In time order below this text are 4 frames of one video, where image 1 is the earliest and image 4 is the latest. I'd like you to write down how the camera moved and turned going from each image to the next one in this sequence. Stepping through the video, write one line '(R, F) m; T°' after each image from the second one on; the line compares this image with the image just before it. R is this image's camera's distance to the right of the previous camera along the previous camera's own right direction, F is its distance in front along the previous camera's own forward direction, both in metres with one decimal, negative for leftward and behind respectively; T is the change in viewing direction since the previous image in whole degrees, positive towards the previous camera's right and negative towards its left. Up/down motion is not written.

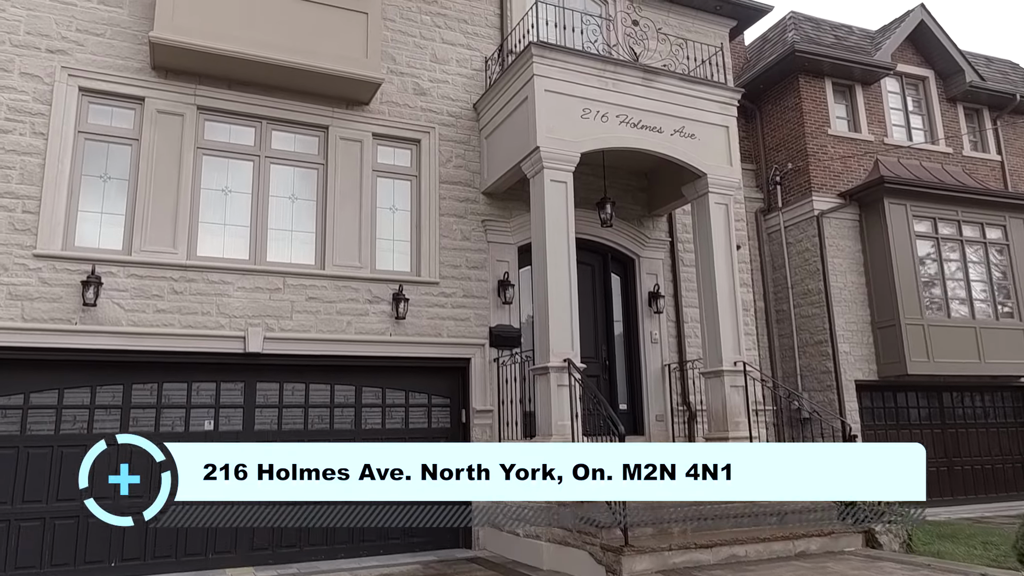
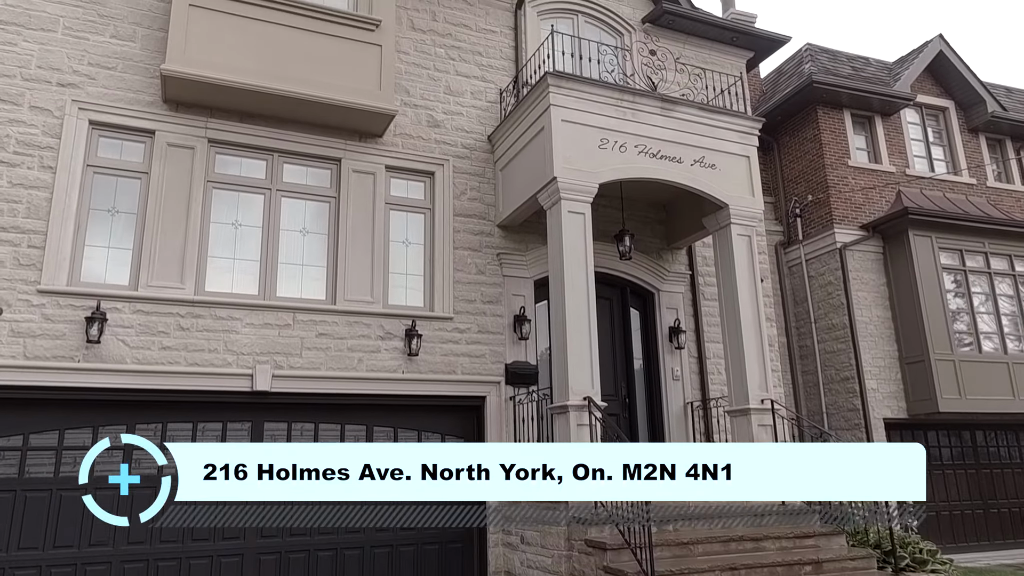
(-0.1, +0.3) m; -1°
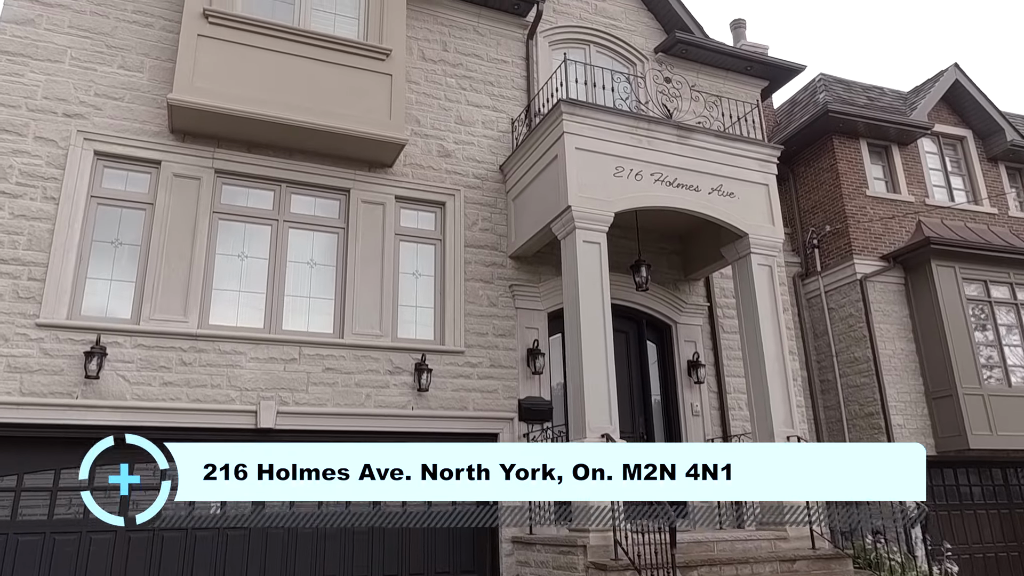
(0.0, +0.3) m; -1°
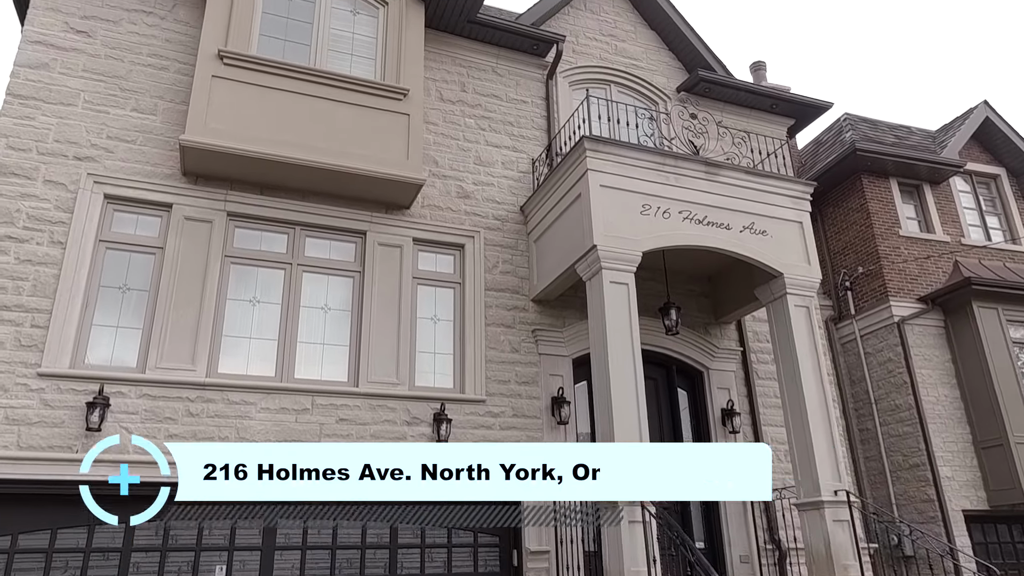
(-0.1, +0.4) m; -1°
